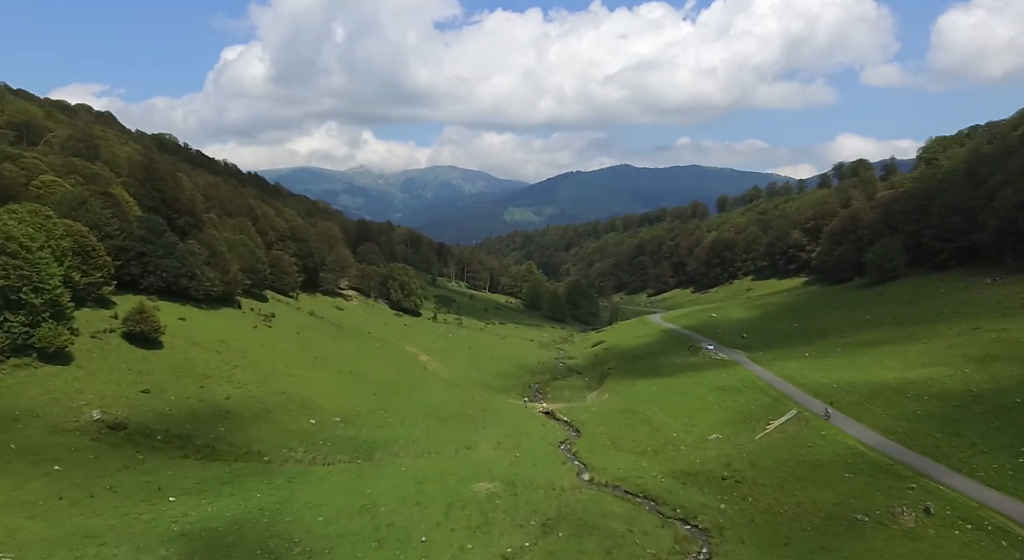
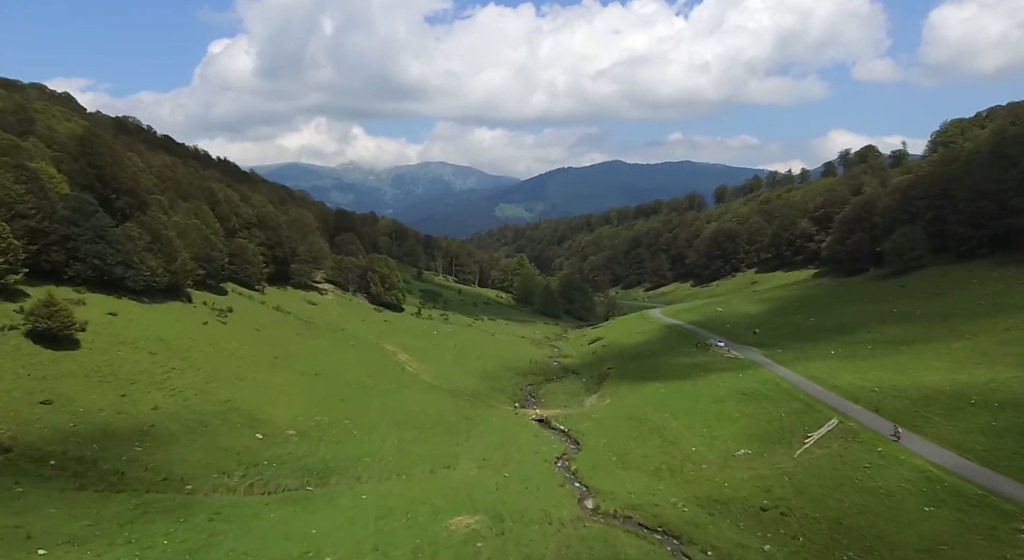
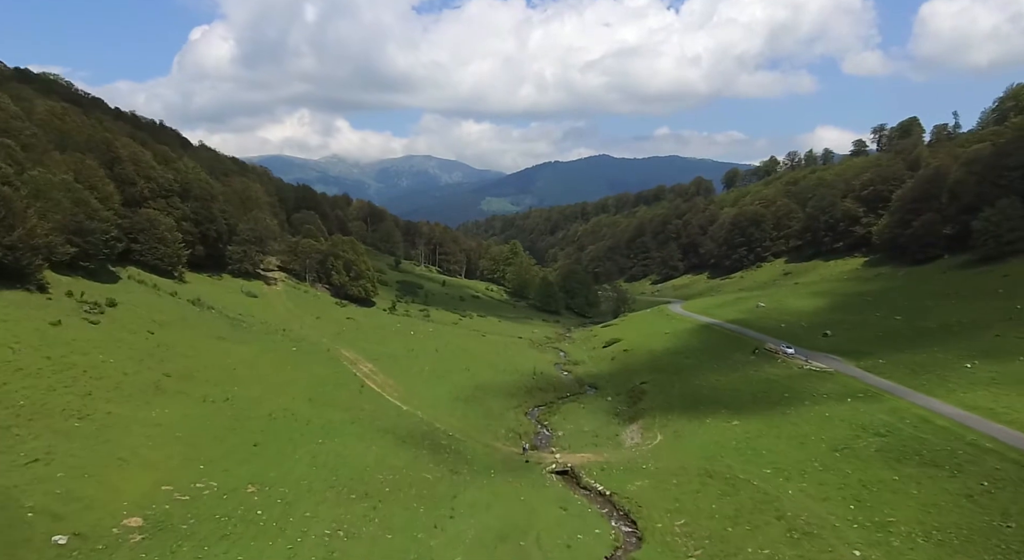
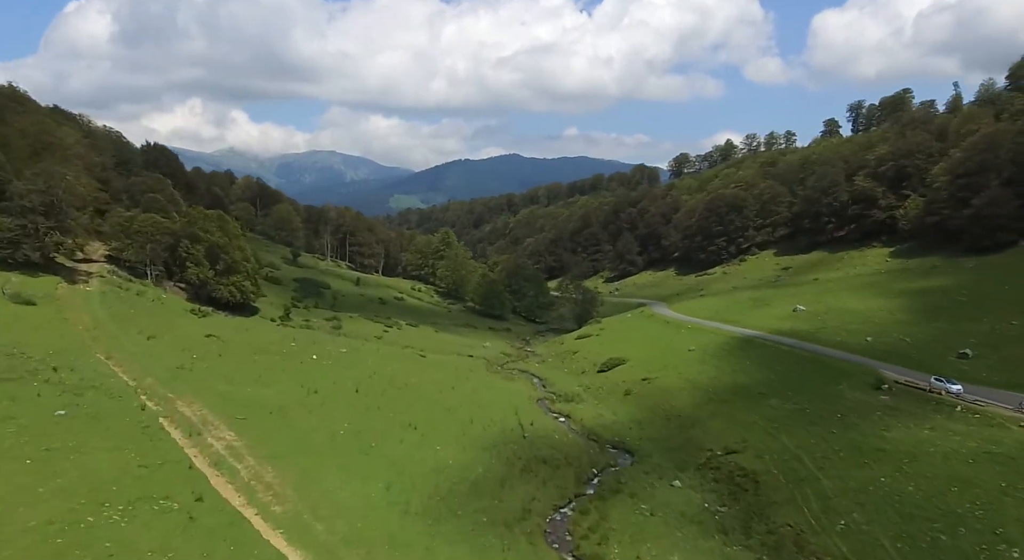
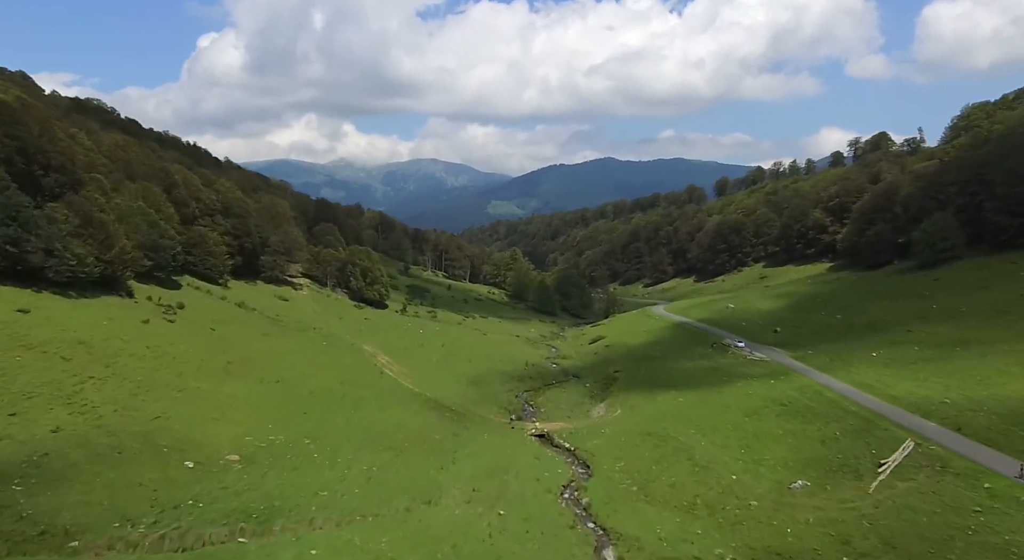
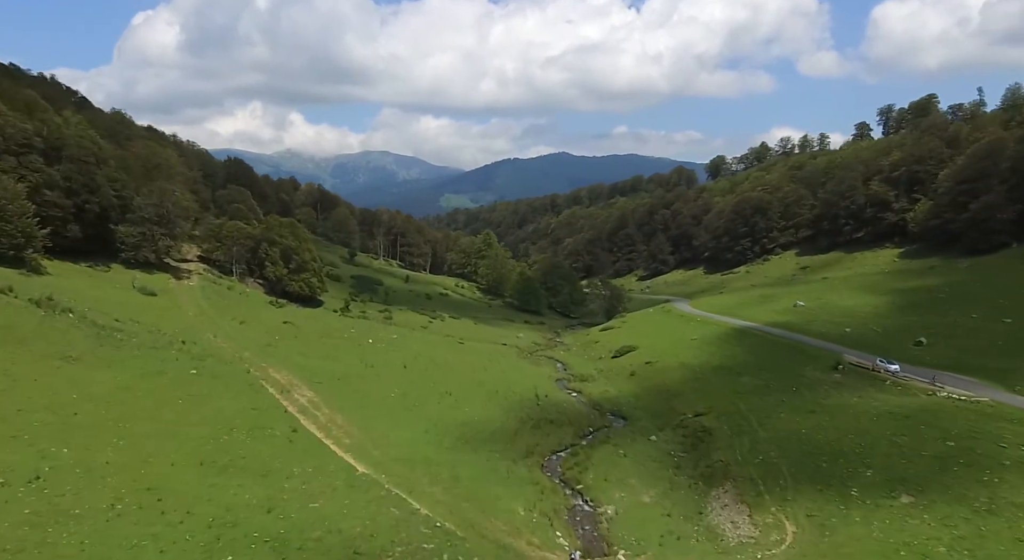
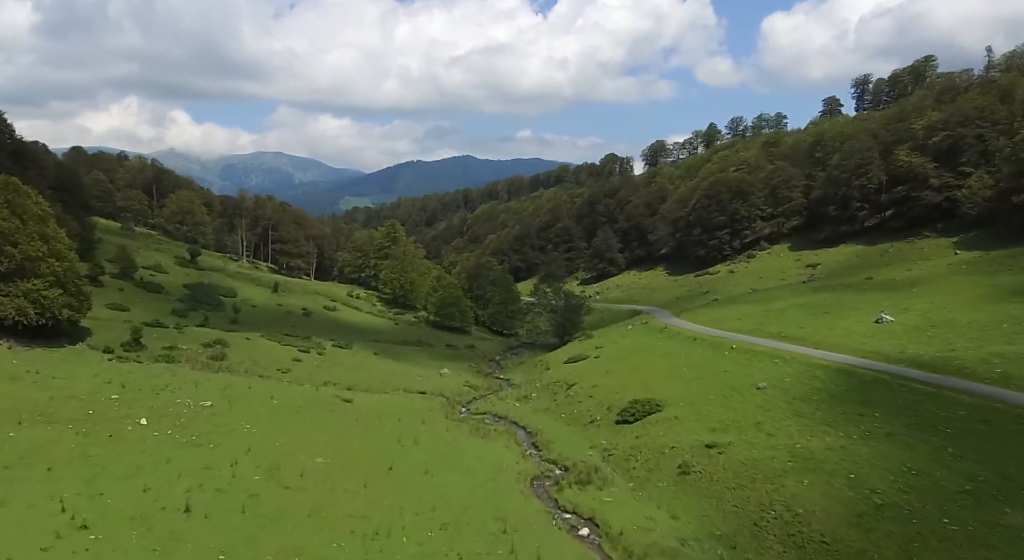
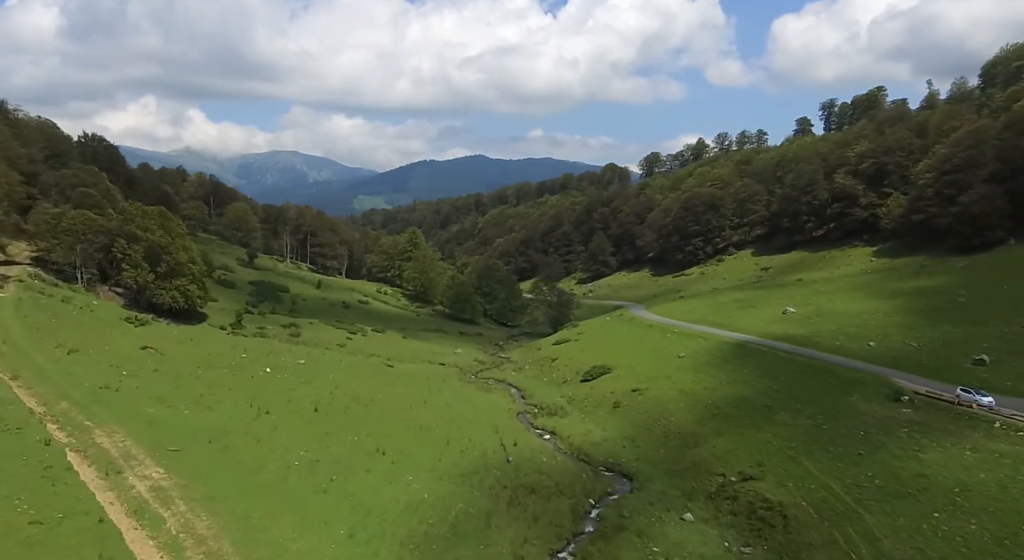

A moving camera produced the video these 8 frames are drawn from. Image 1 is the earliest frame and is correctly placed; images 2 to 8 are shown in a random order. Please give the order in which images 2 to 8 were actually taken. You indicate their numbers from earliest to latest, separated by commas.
2, 5, 3, 6, 4, 8, 7
